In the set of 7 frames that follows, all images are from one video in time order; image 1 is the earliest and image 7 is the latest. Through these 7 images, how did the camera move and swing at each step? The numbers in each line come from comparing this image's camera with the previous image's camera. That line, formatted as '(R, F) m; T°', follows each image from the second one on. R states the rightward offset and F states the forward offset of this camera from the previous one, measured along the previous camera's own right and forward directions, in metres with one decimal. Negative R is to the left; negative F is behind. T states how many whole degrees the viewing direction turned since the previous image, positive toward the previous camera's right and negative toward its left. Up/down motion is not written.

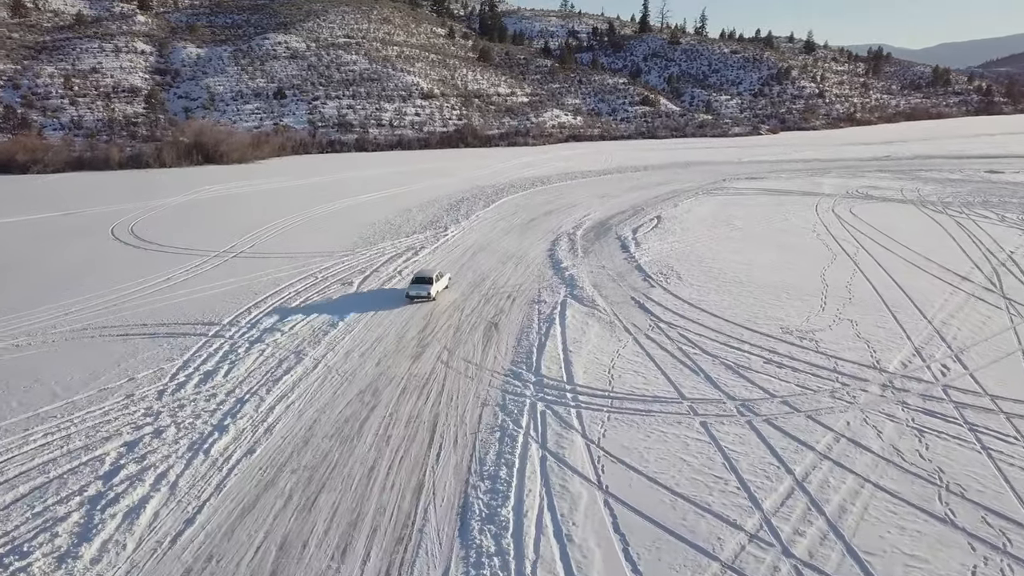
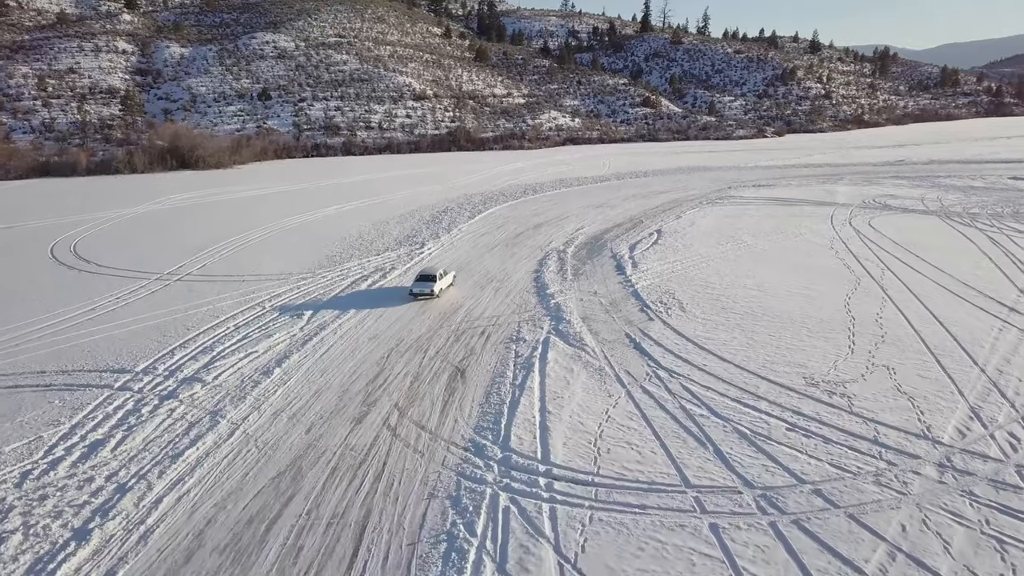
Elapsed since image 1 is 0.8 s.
(+0.5, +2.4) m; 0°
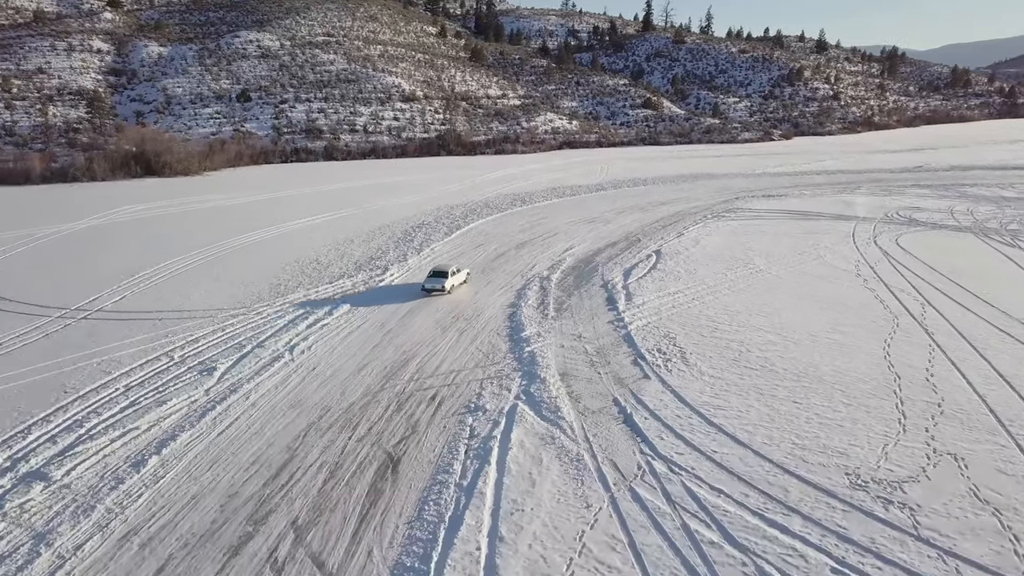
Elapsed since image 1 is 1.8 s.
(+0.6, +3.0) m; 0°
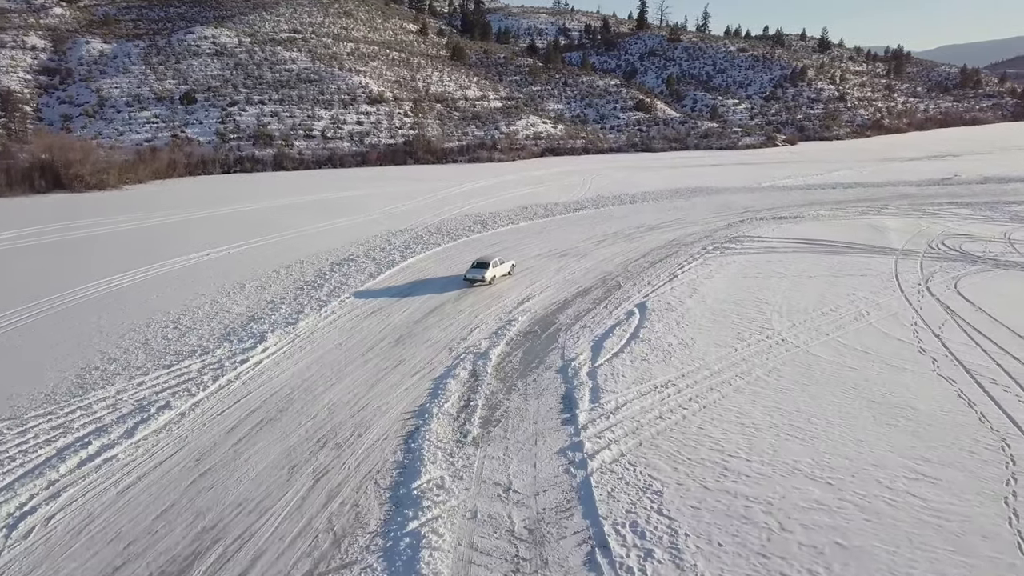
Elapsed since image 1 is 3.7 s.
(+1.2, +5.5) m; 0°
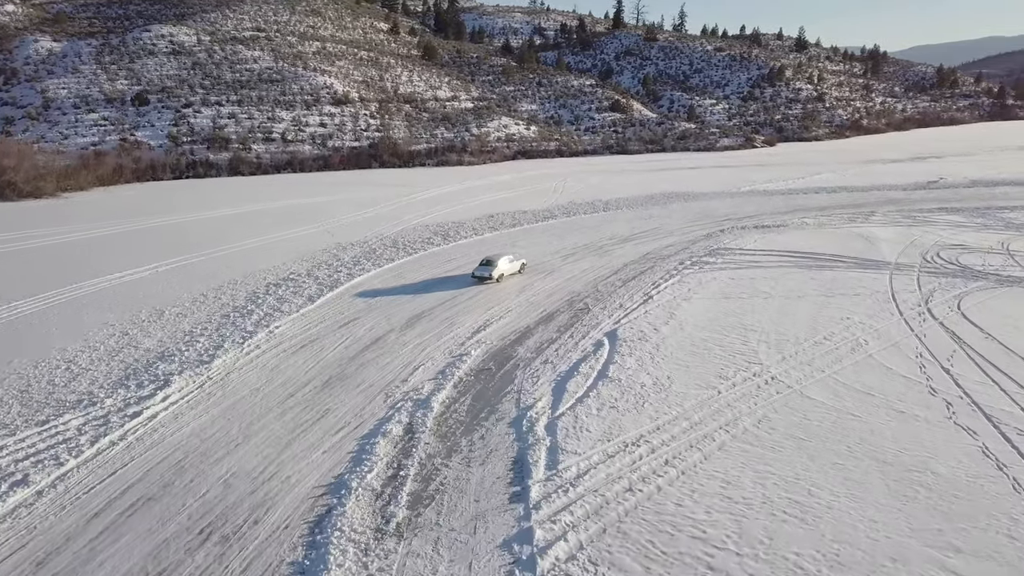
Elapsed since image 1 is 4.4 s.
(+0.5, +2.0) m; +1°
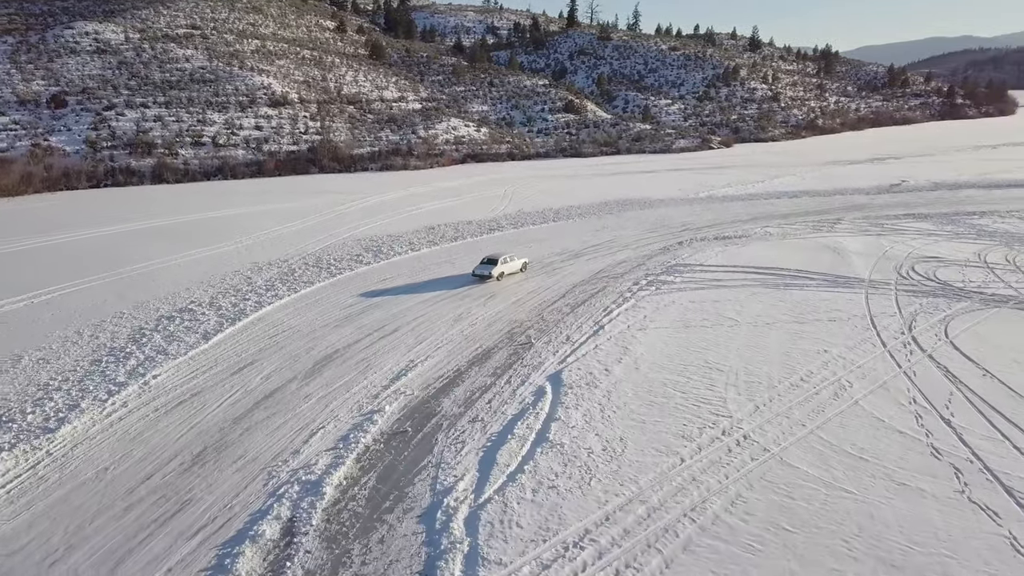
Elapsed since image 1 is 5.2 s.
(+0.5, +2.2) m; +3°
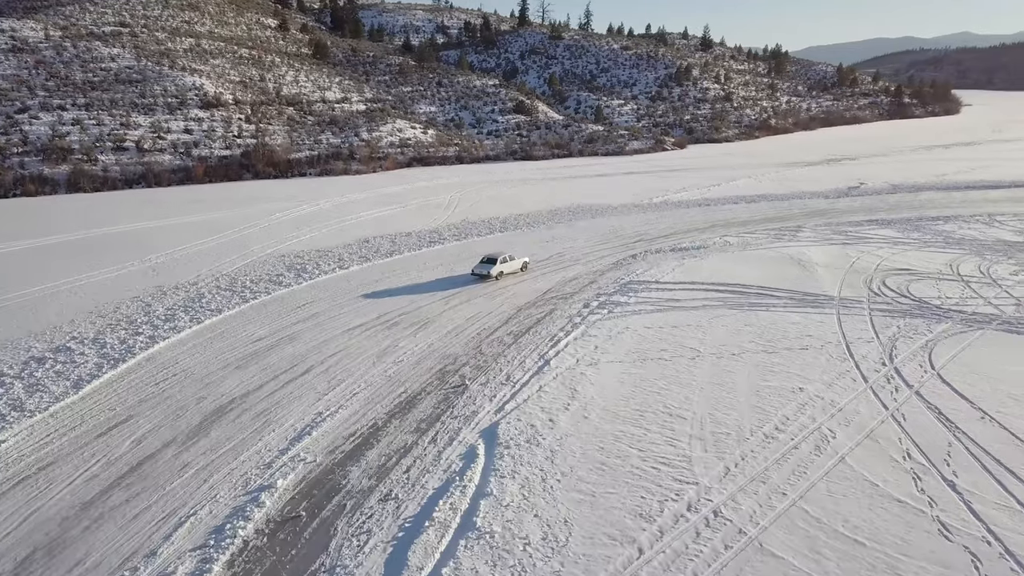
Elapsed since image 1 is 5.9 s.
(+0.4, +1.9) m; +3°
